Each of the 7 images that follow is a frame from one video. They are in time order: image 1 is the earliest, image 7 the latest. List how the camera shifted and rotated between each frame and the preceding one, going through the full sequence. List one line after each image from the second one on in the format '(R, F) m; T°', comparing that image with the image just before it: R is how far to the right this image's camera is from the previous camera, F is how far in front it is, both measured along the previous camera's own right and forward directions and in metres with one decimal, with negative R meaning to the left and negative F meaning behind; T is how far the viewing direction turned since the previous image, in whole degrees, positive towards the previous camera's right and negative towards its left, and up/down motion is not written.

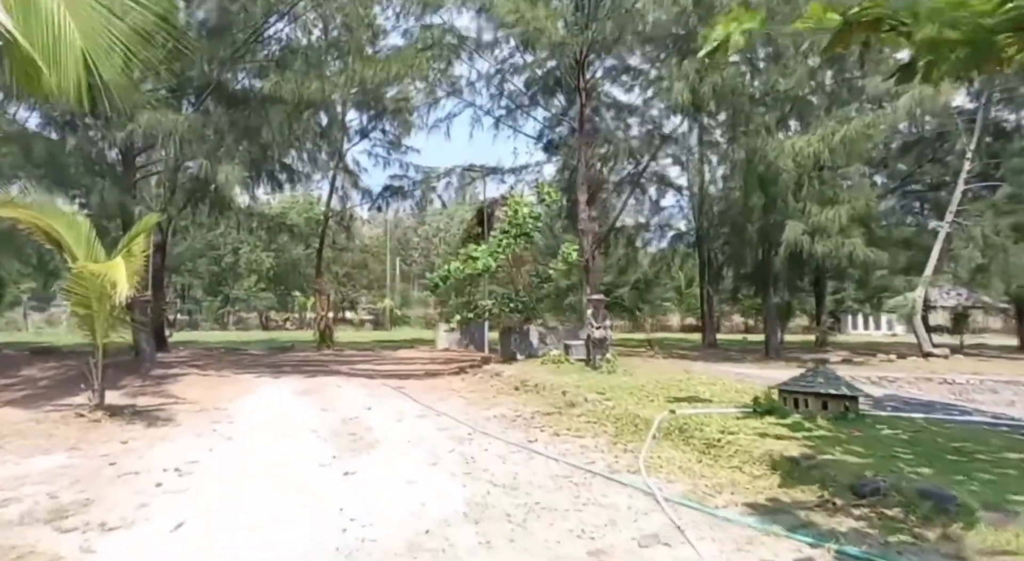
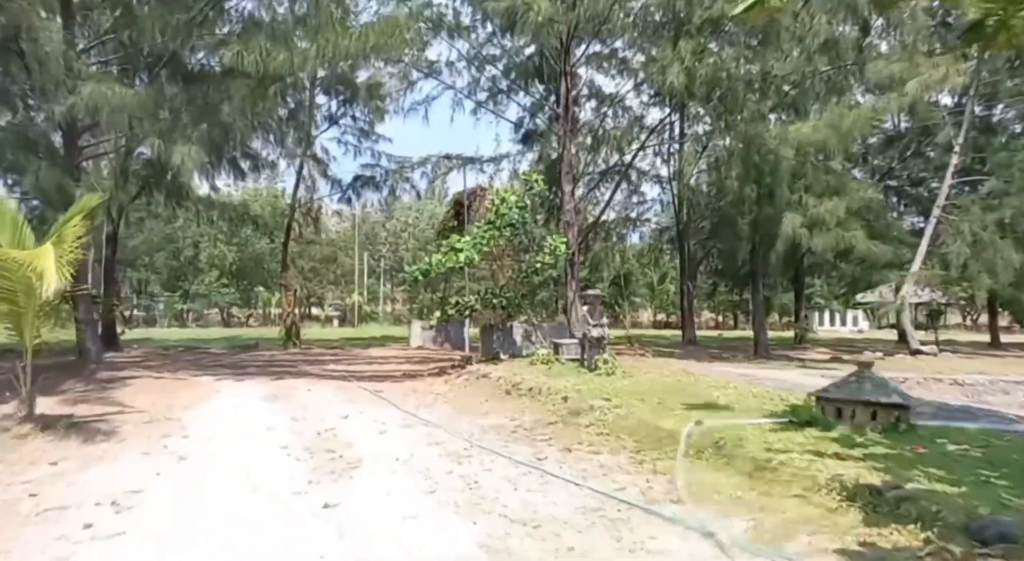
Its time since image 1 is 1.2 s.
(-0.3, +0.9) m; +3°
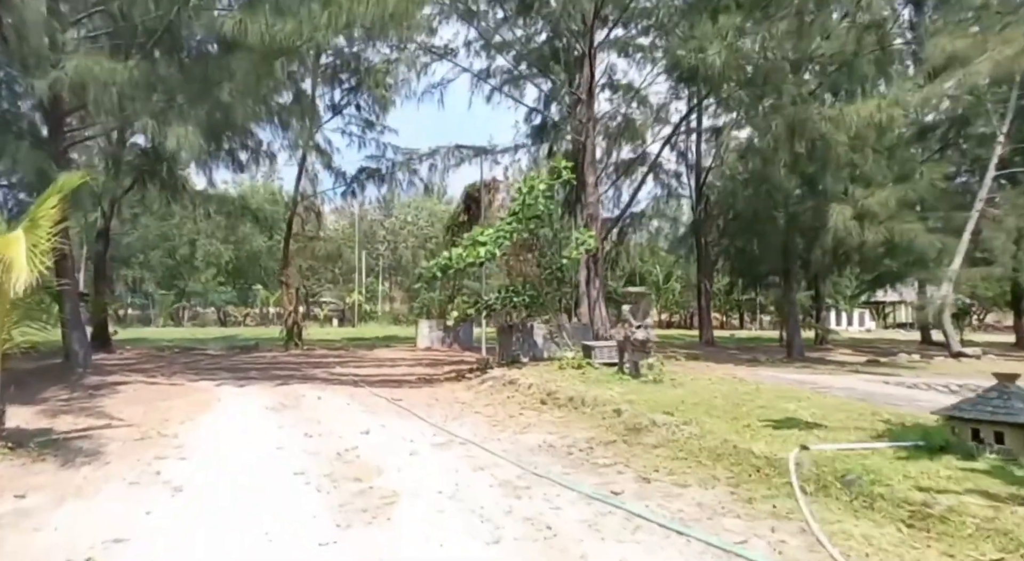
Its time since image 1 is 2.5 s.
(-0.5, +1.1) m; 0°
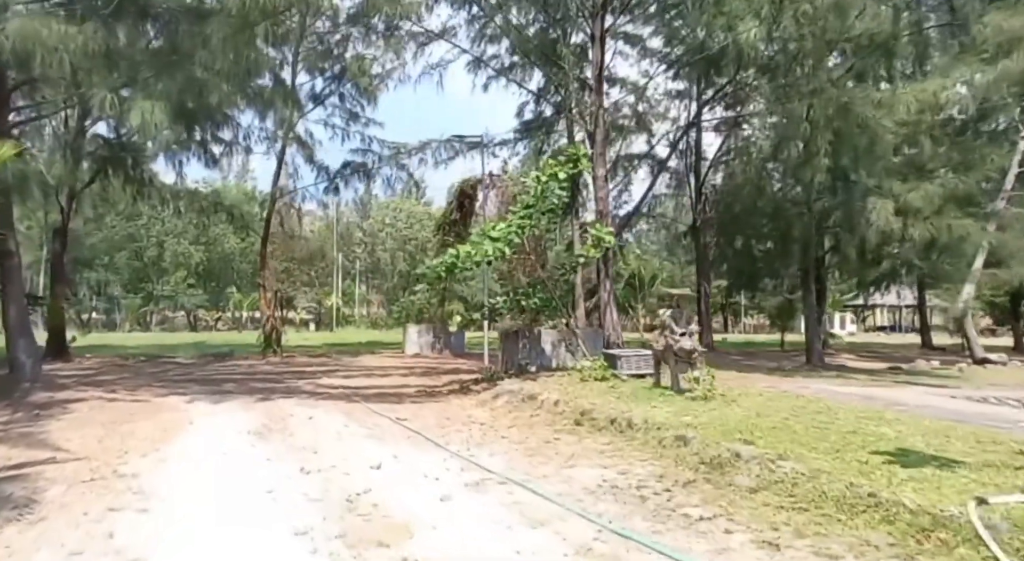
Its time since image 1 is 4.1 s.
(-0.6, +1.3) m; +2°
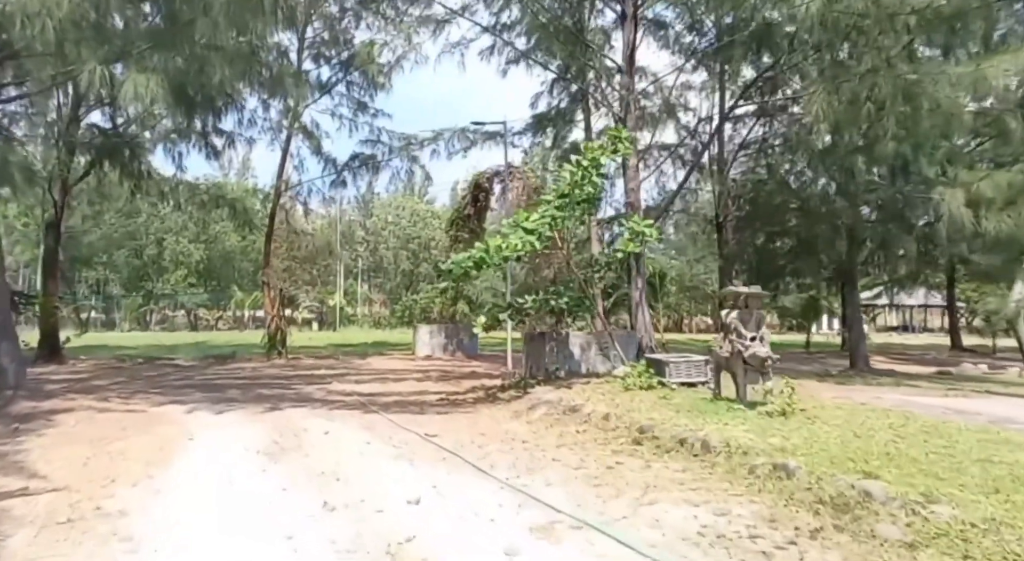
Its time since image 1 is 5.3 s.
(-0.5, +1.0) m; 0°
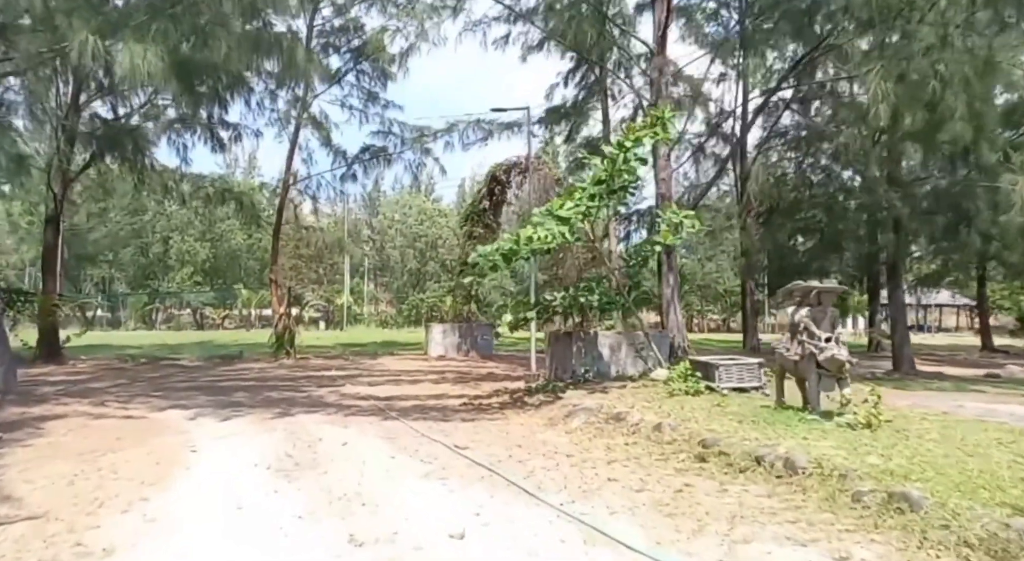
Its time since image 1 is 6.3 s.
(-0.3, +0.8) m; 0°
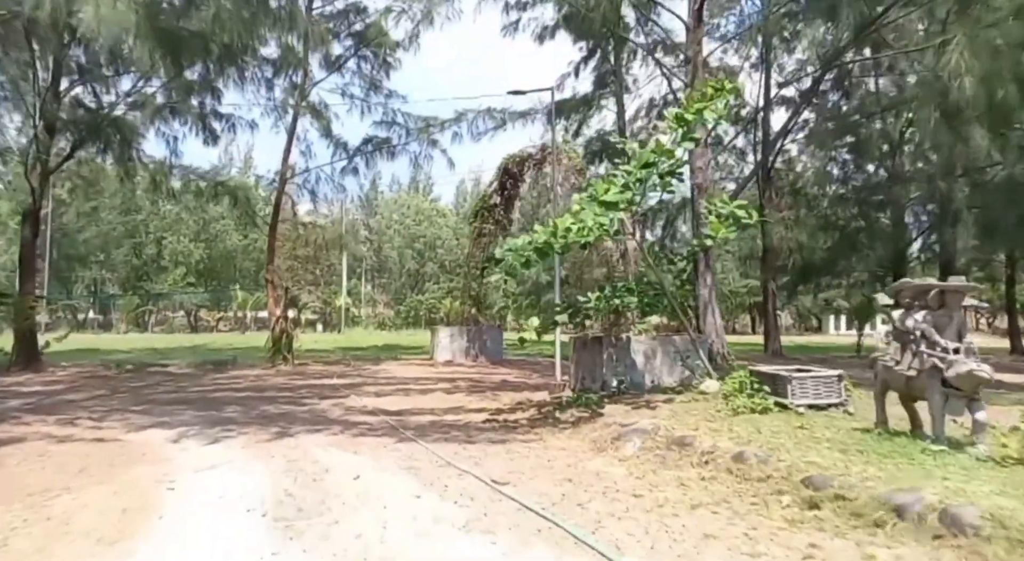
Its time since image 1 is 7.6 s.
(-0.4, +1.2) m; 0°
